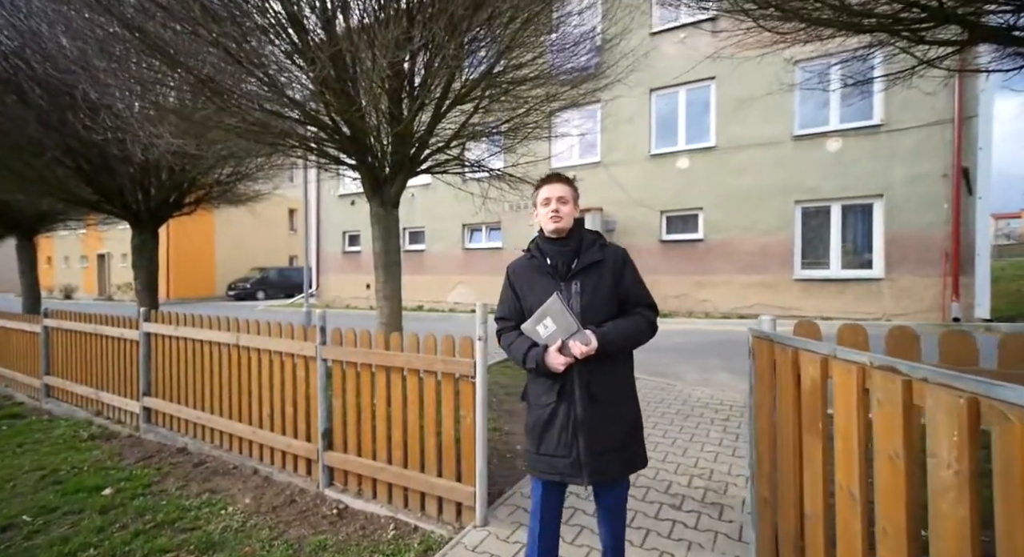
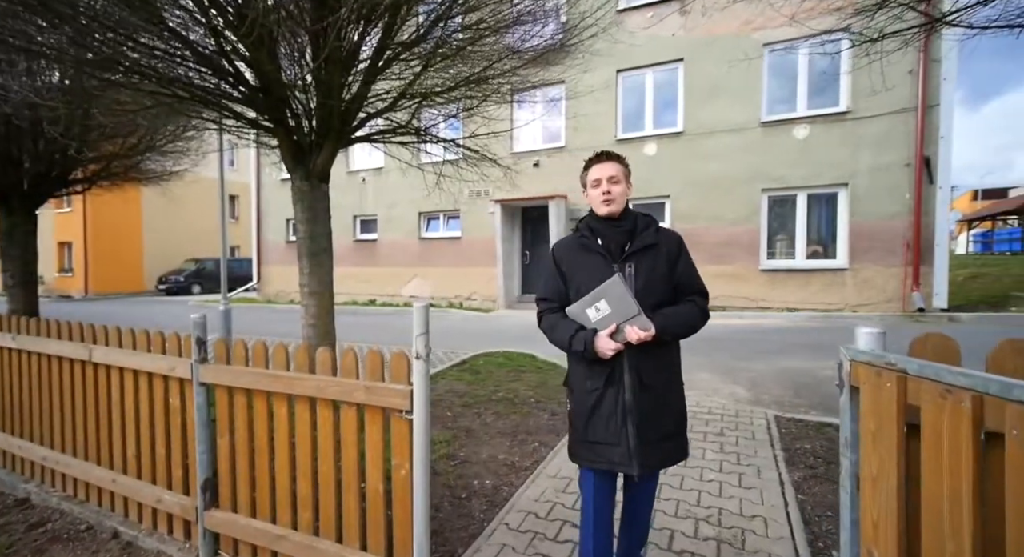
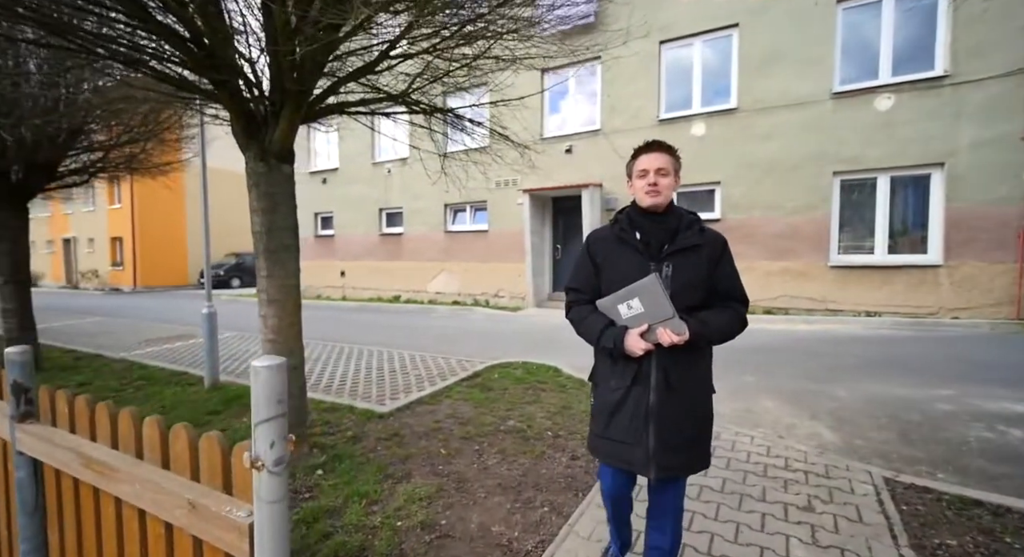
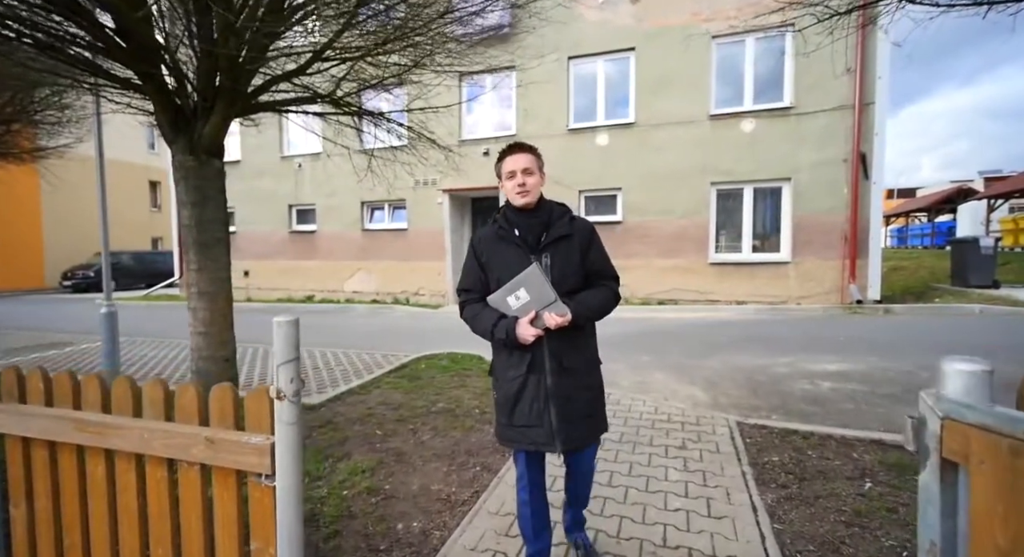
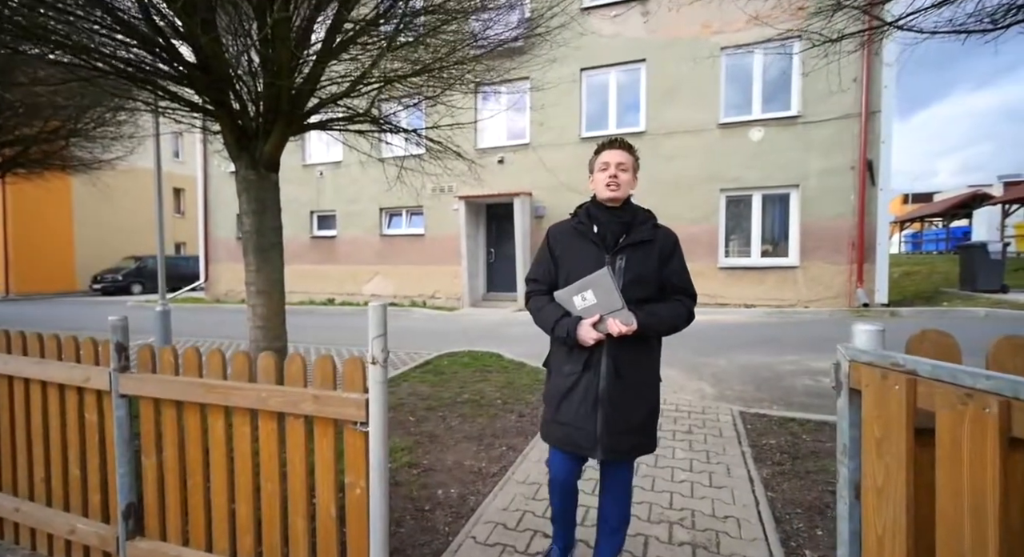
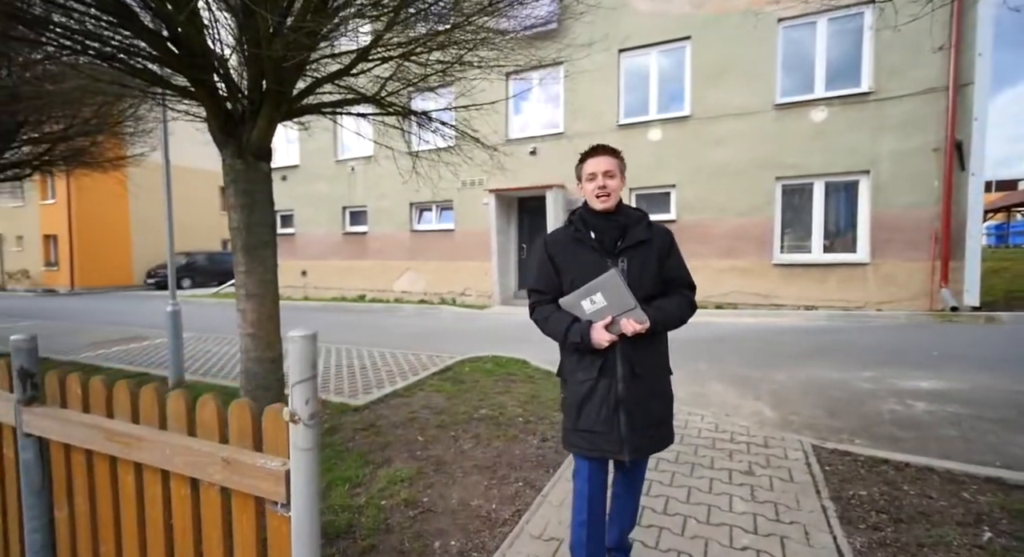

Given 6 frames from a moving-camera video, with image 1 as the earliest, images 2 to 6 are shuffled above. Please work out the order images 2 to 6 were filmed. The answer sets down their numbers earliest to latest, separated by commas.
2, 5, 4, 6, 3
